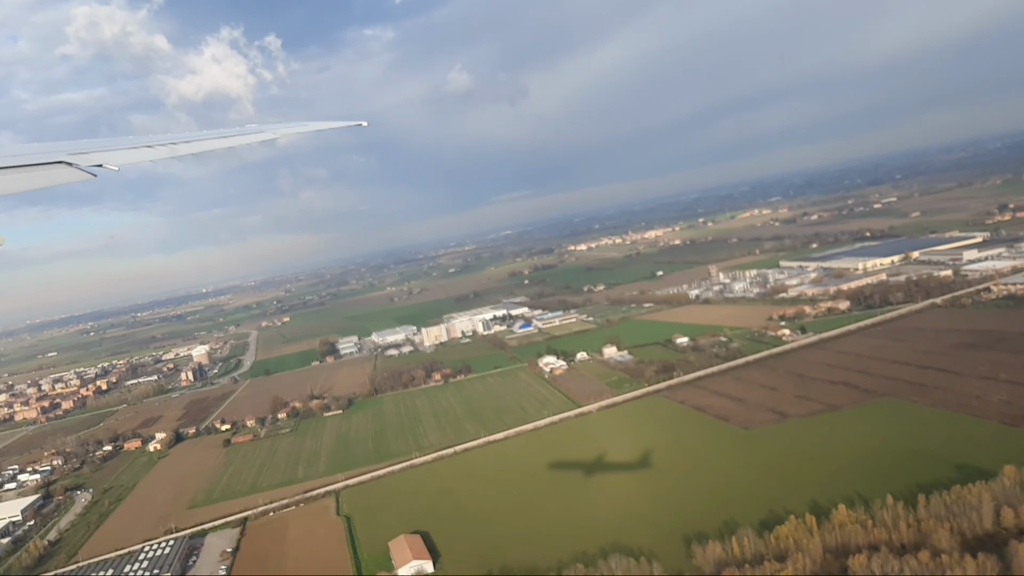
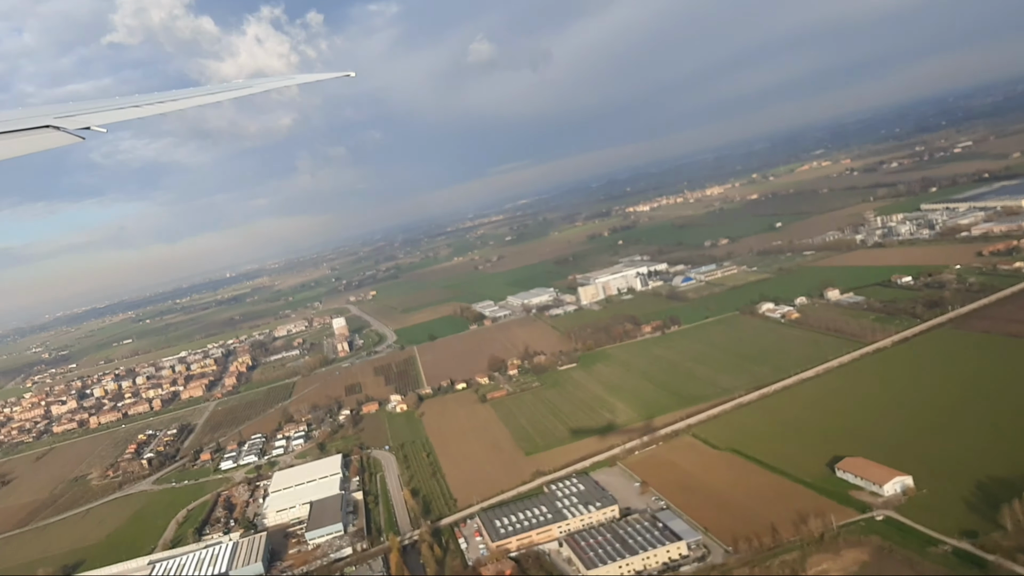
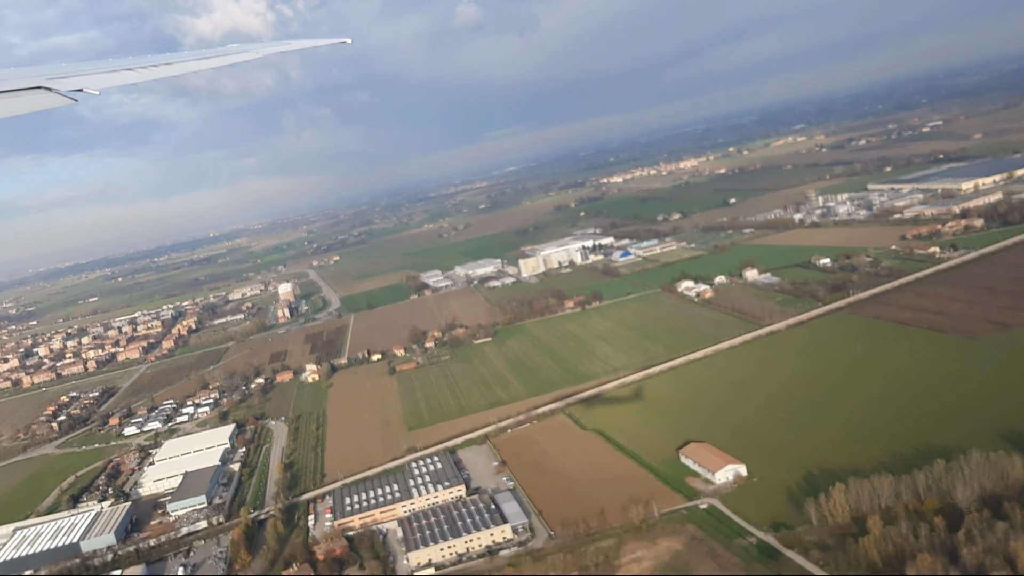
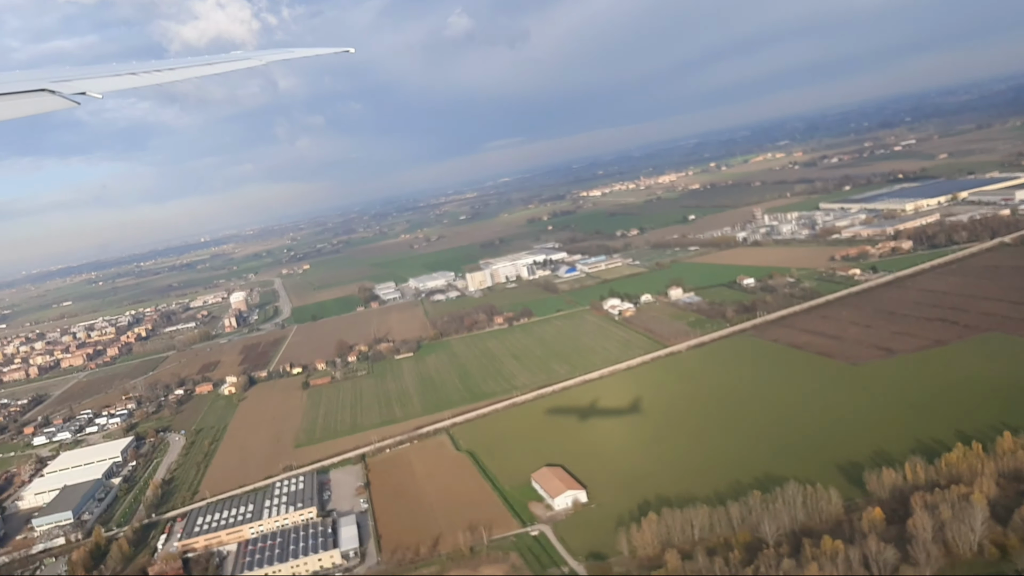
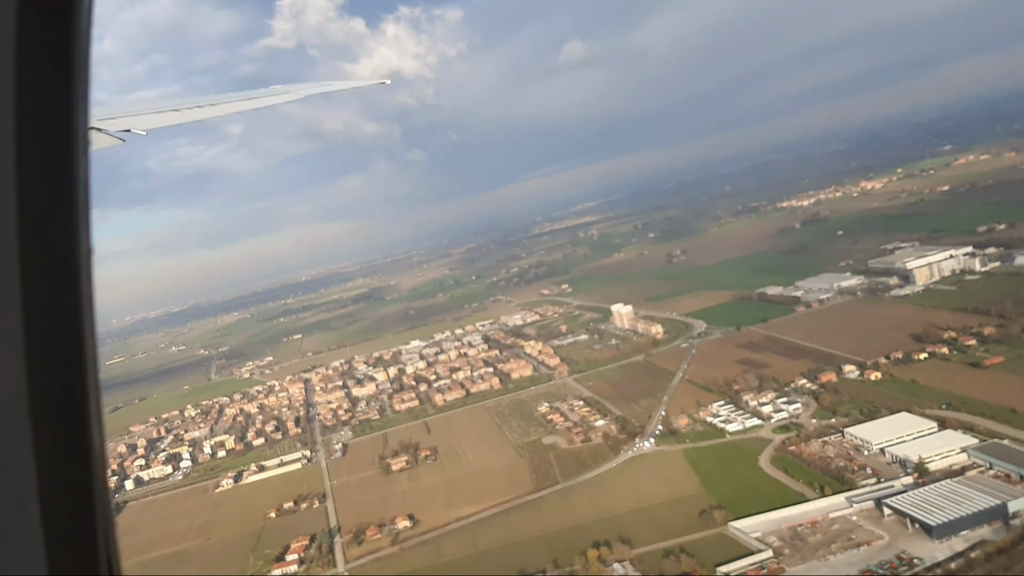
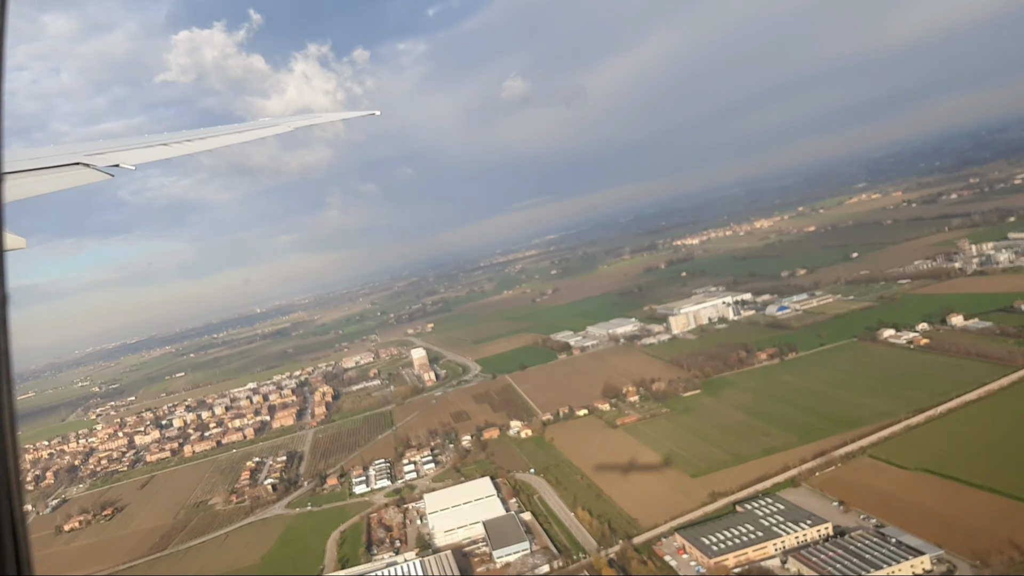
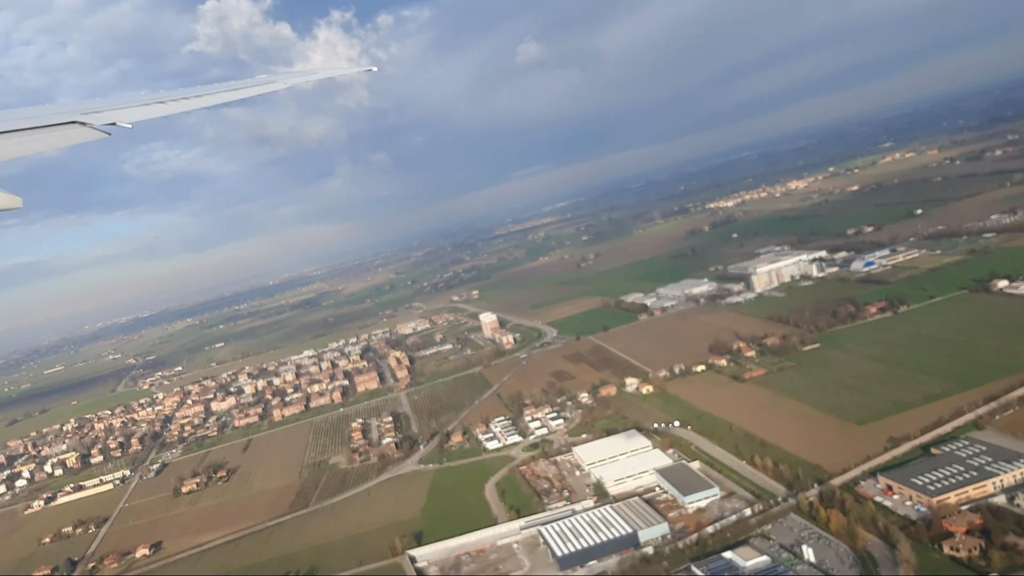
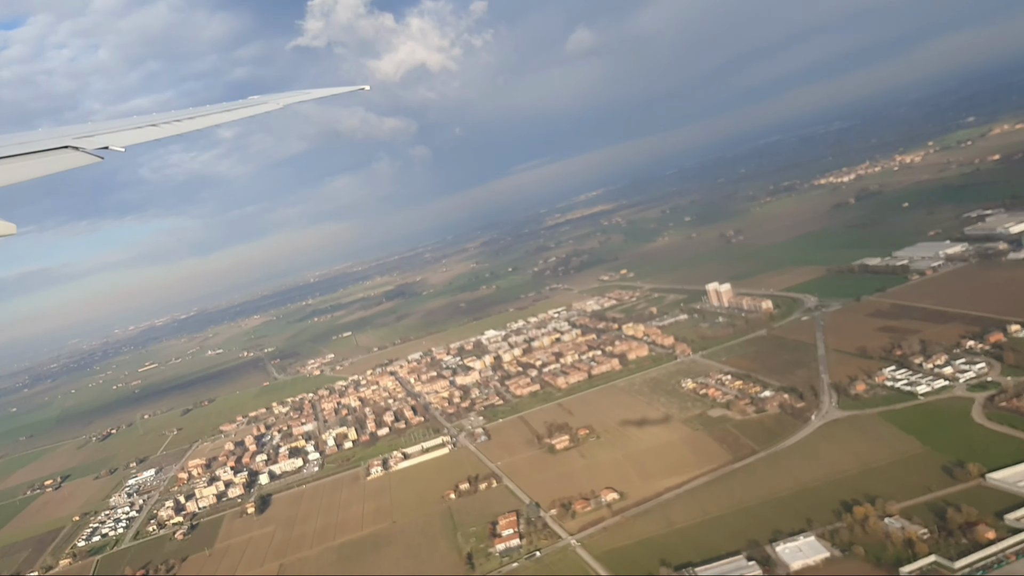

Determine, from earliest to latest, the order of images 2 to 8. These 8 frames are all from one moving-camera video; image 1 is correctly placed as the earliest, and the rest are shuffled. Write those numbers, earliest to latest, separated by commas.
4, 3, 2, 6, 7, 5, 8
